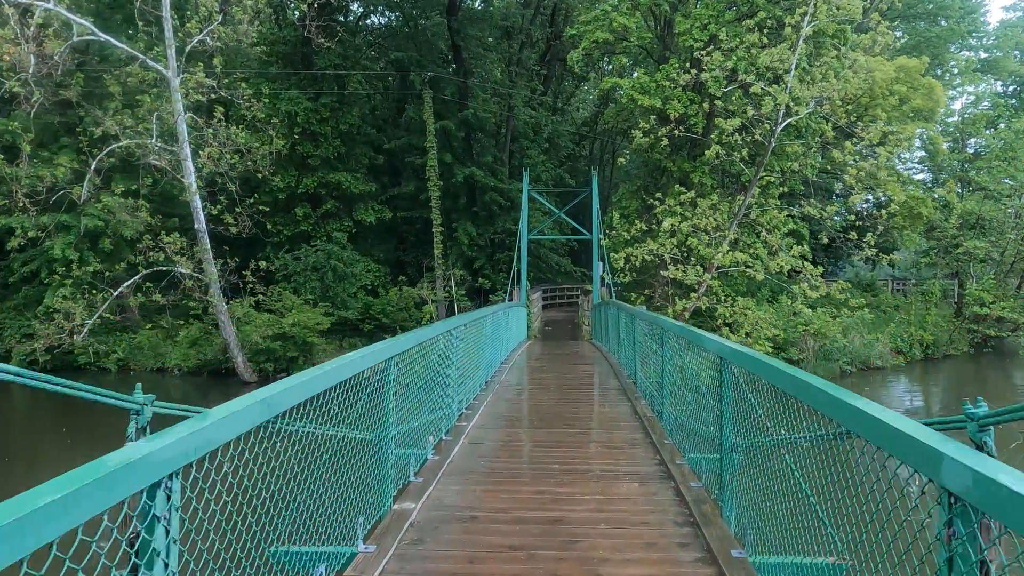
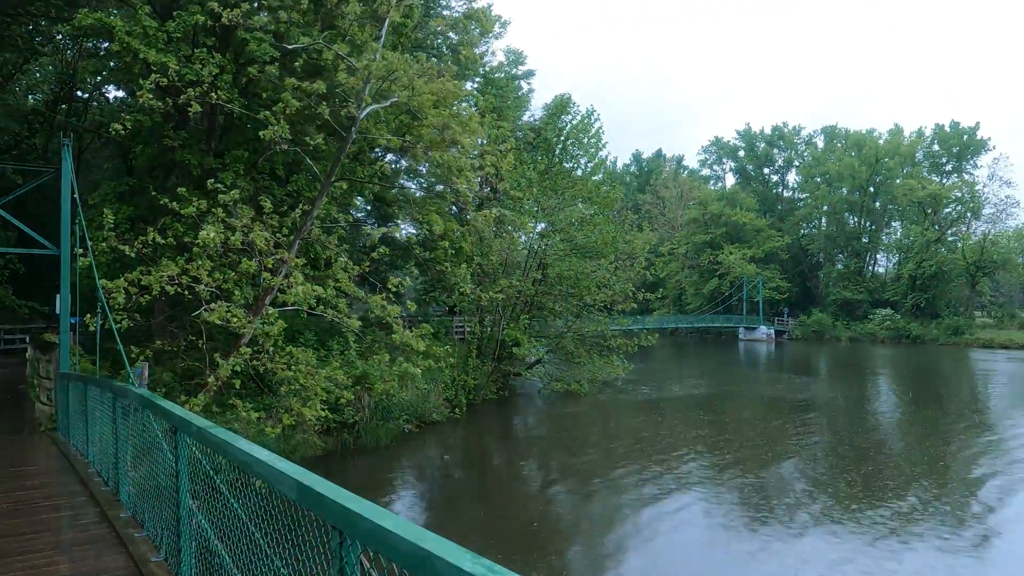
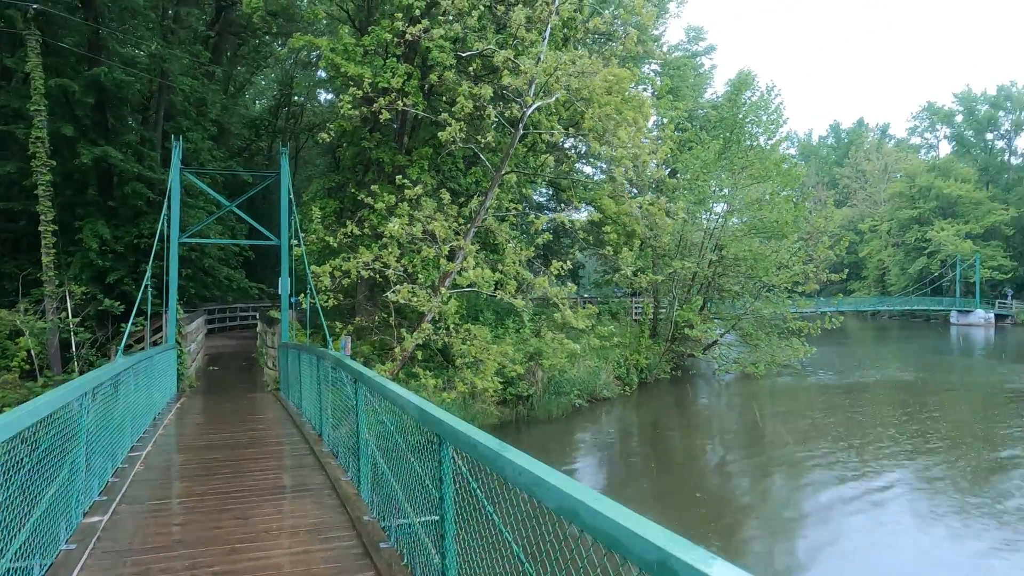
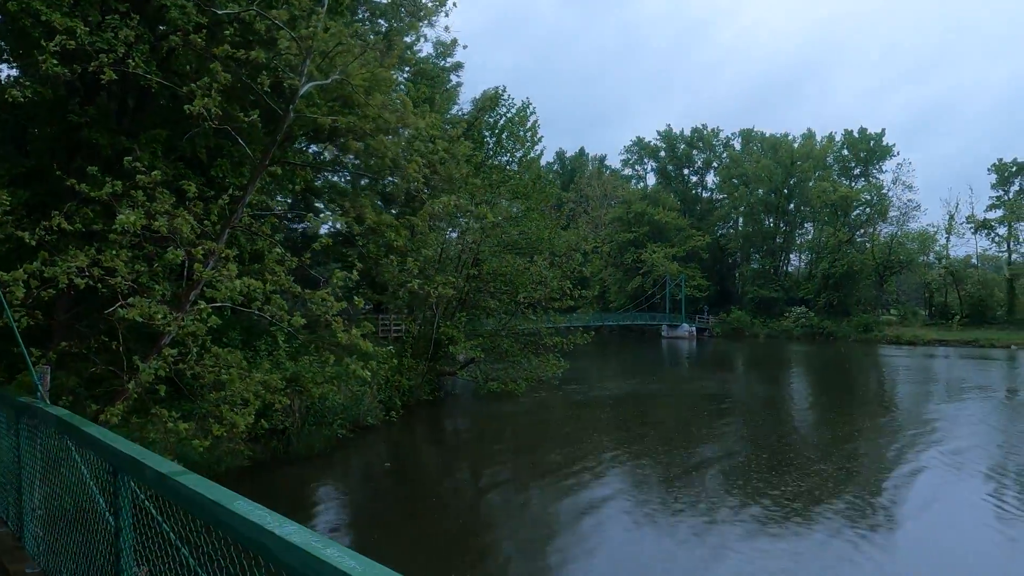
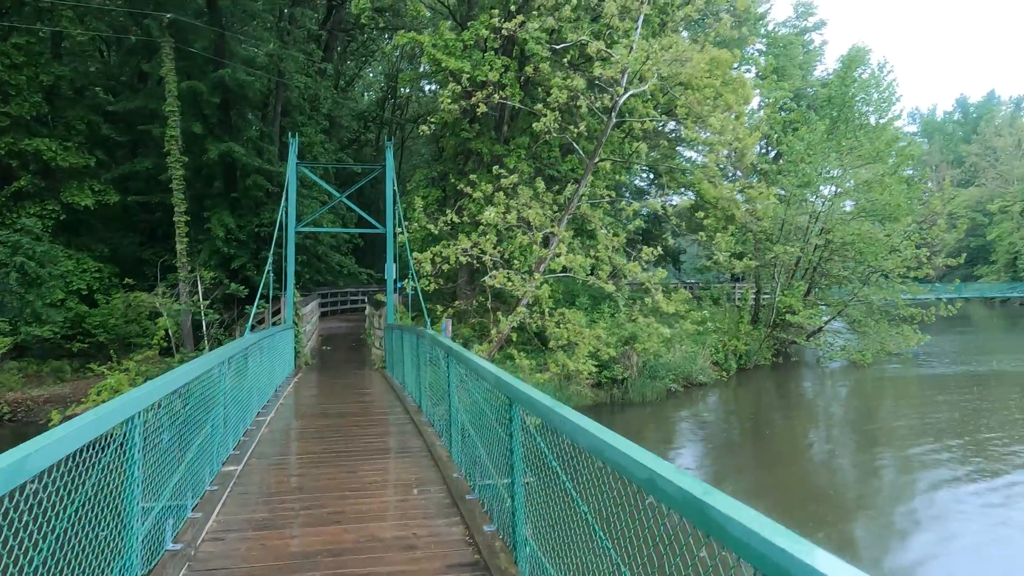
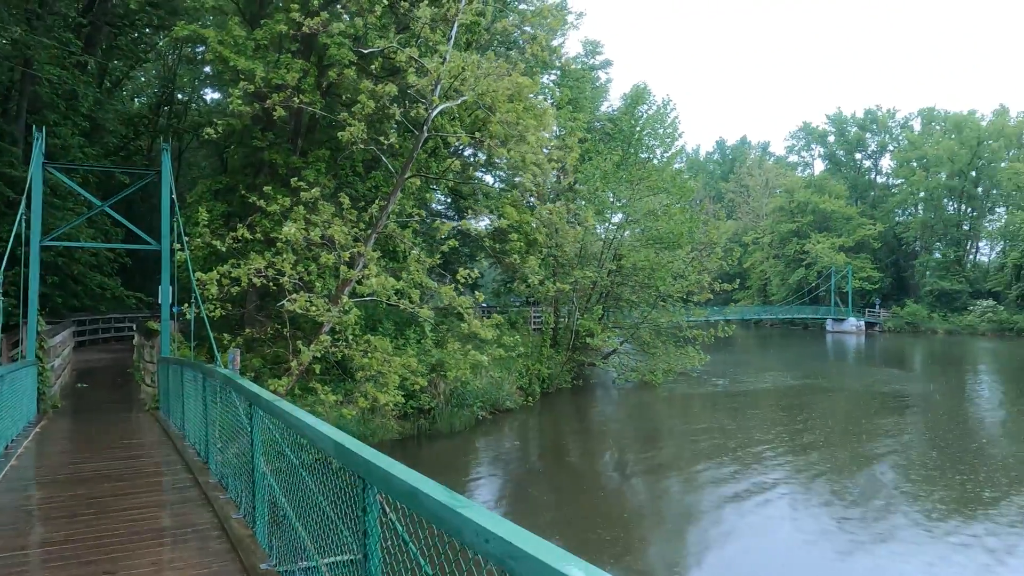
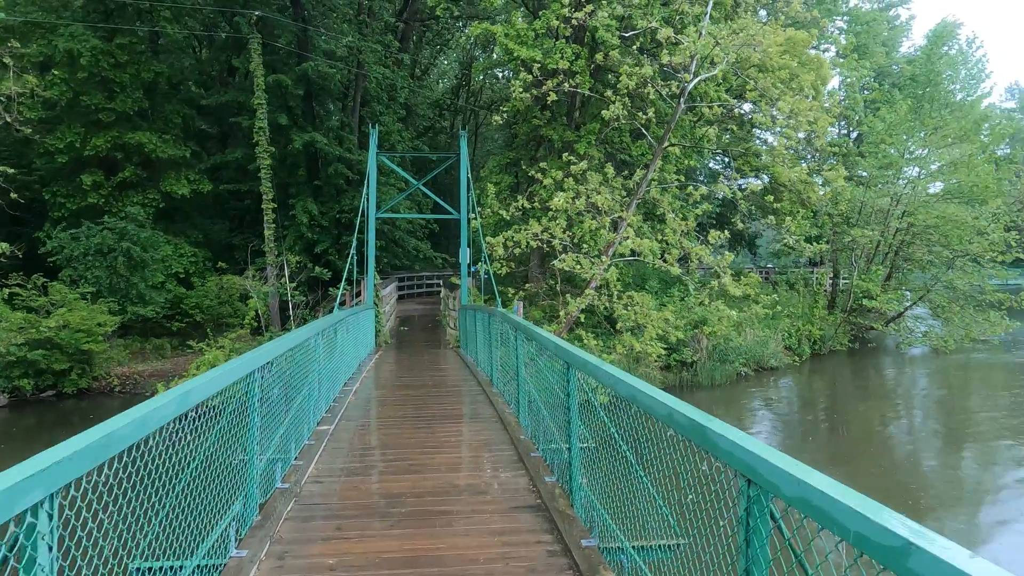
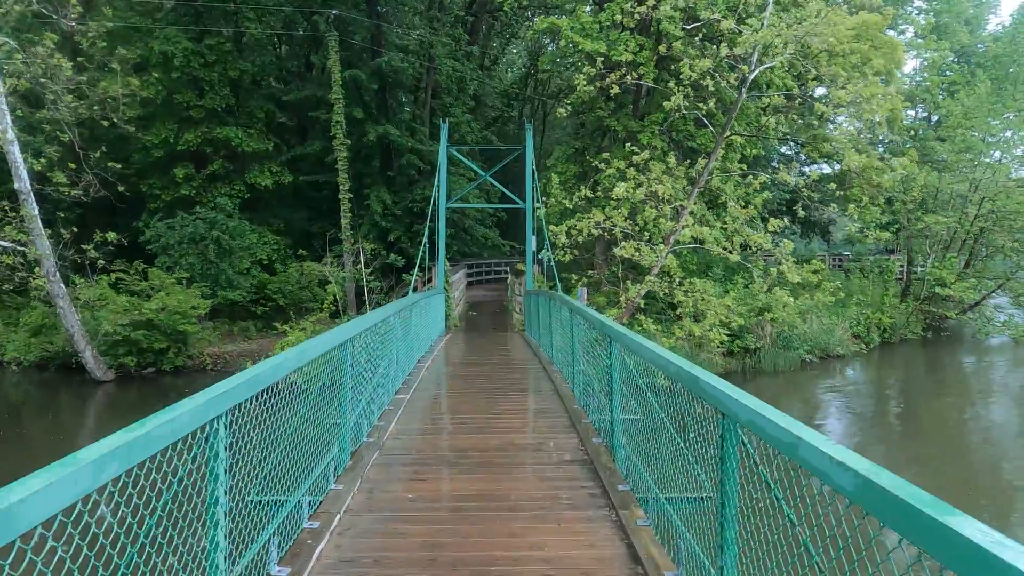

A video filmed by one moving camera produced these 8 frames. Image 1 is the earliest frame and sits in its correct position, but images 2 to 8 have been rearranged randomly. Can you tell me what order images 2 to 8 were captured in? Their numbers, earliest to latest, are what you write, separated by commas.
8, 7, 5, 3, 6, 2, 4
